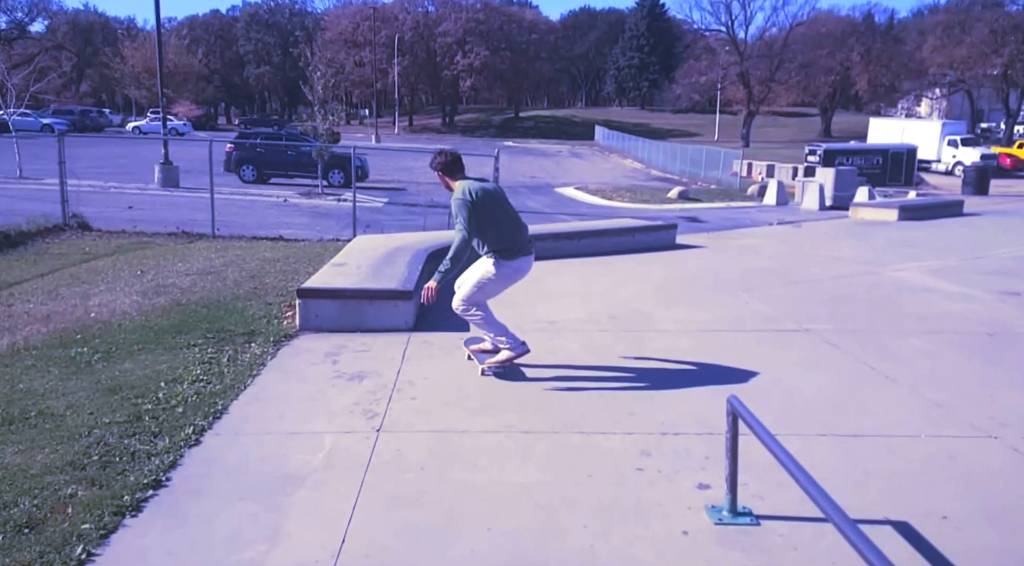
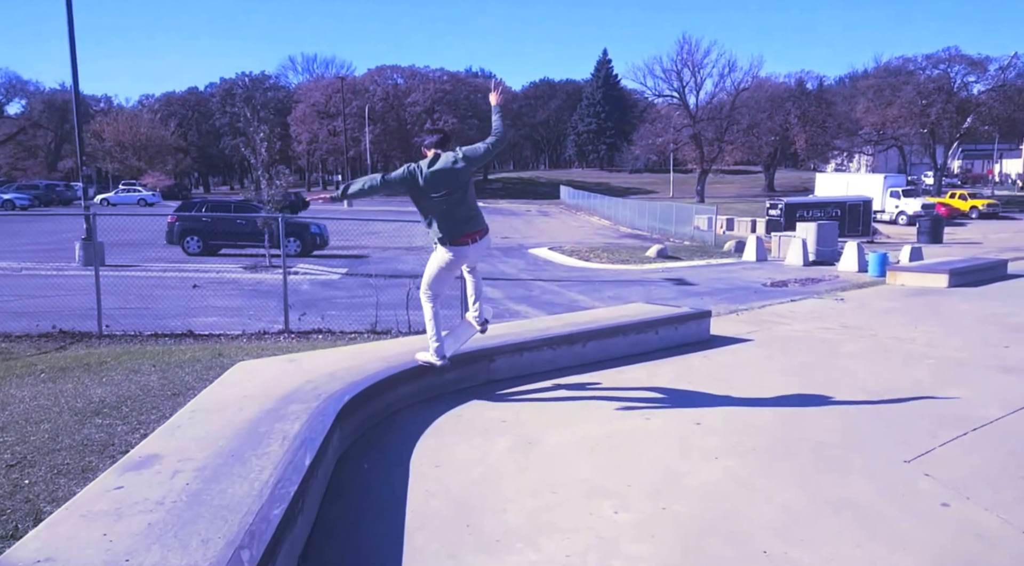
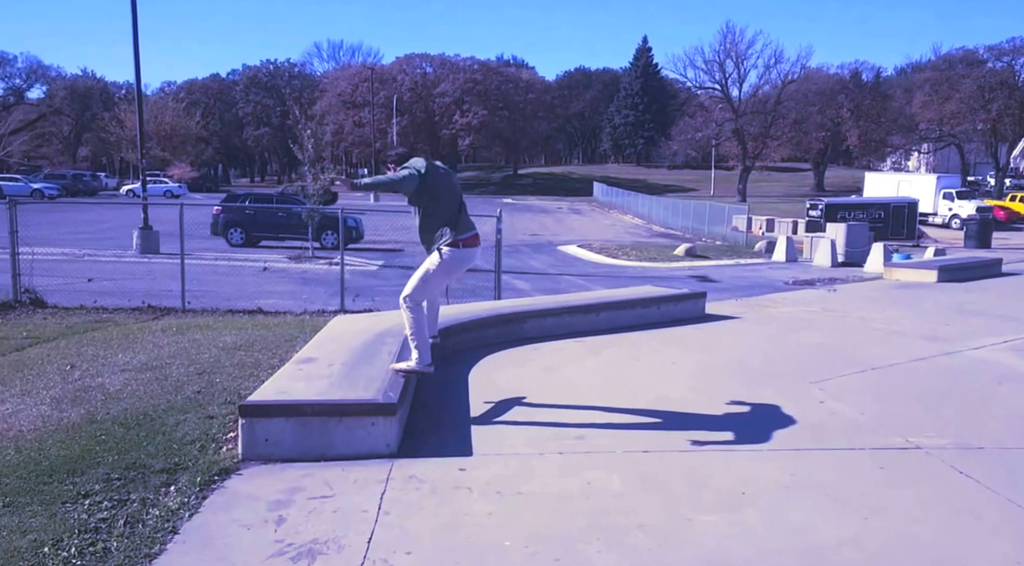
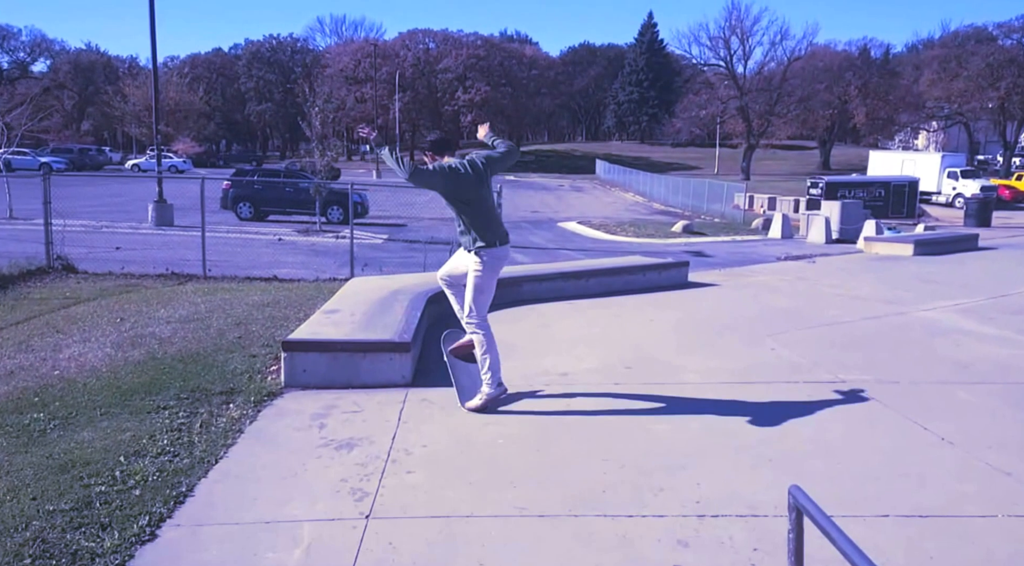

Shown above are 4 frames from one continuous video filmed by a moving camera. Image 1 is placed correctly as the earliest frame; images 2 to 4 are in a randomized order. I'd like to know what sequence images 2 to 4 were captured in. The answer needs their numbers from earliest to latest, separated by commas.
4, 3, 2
